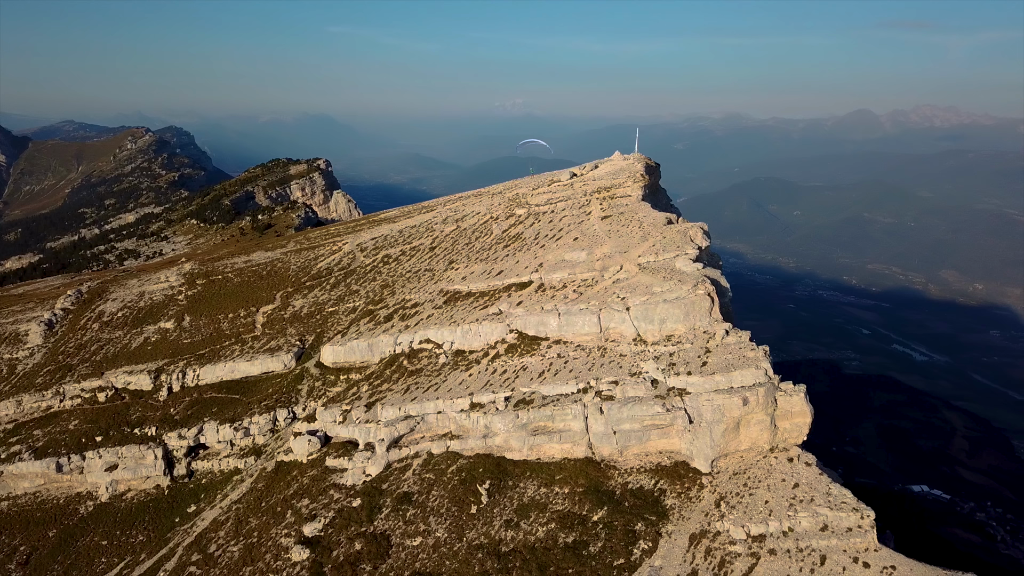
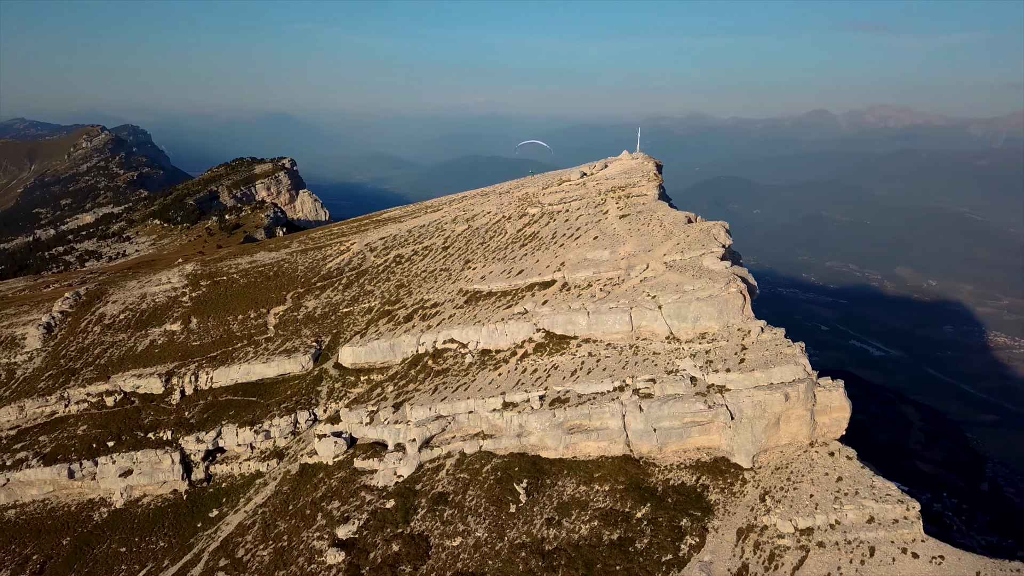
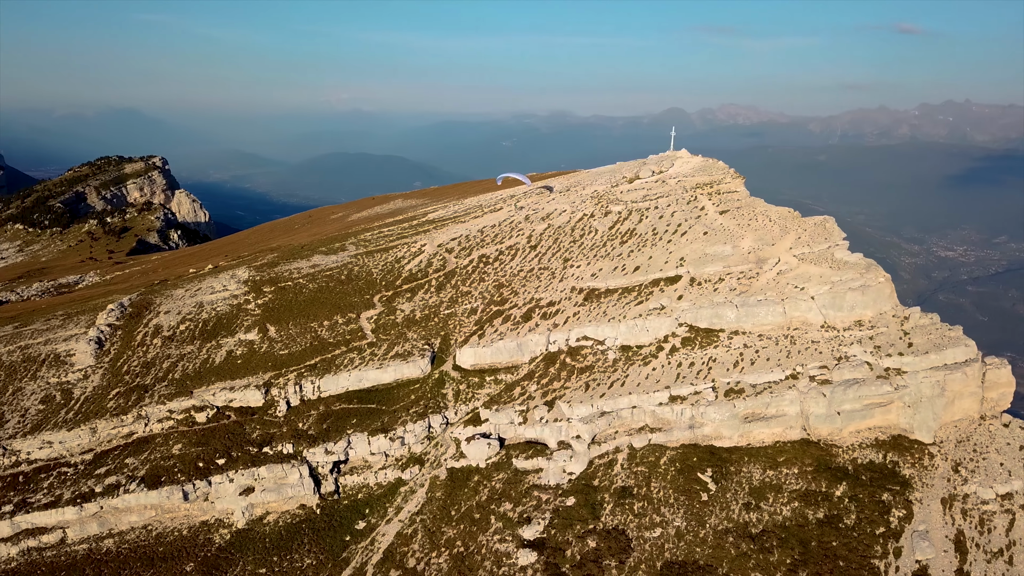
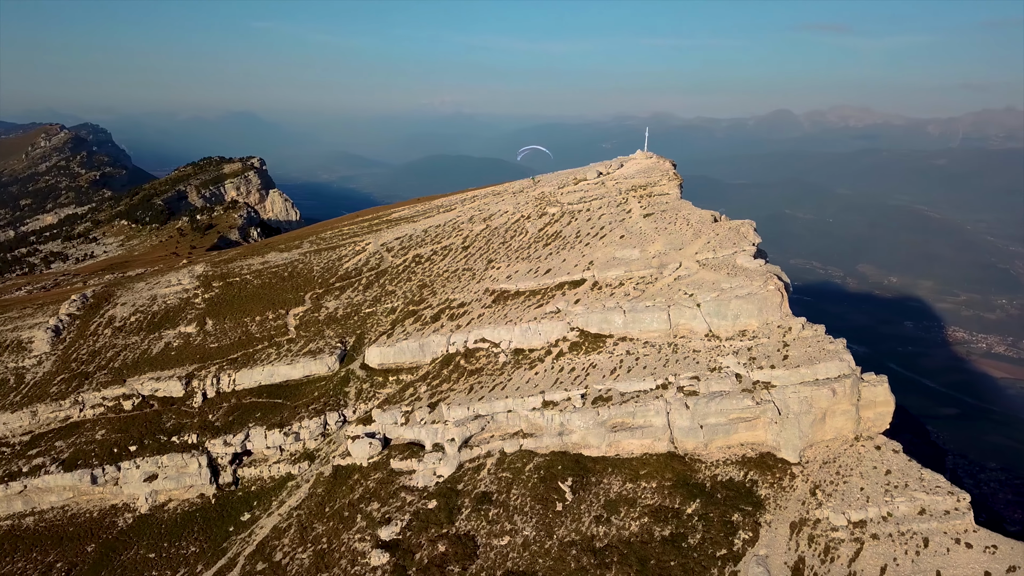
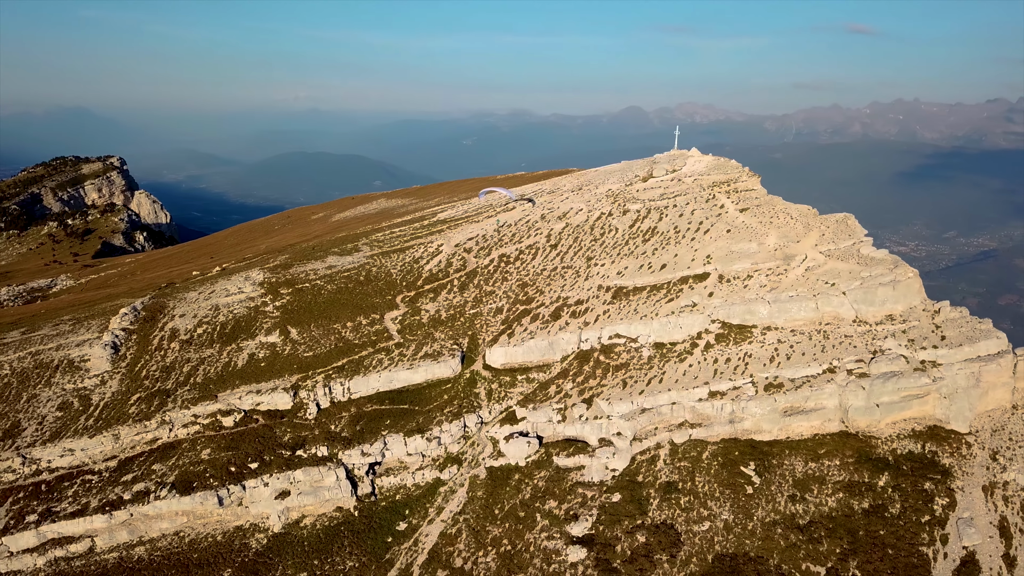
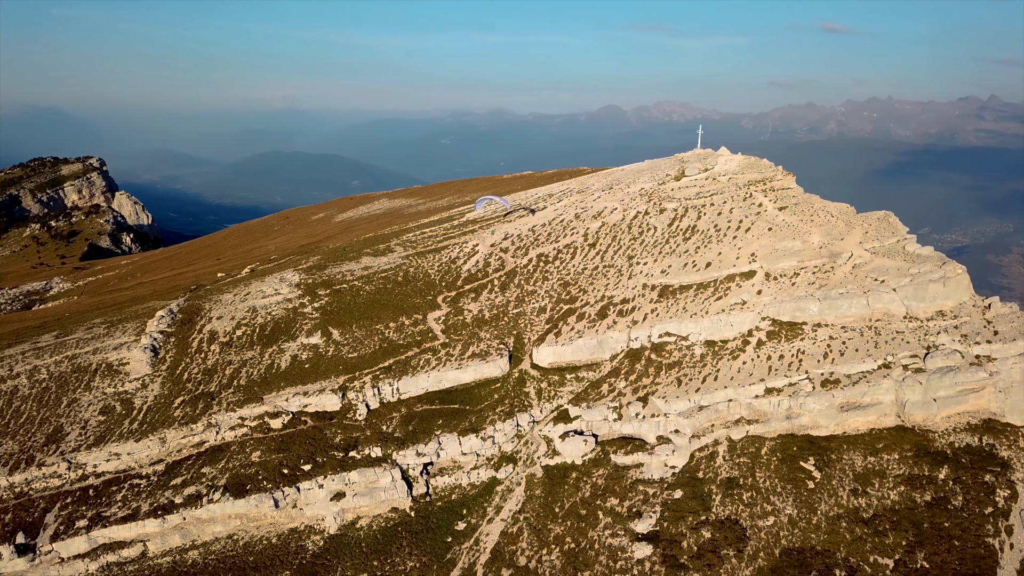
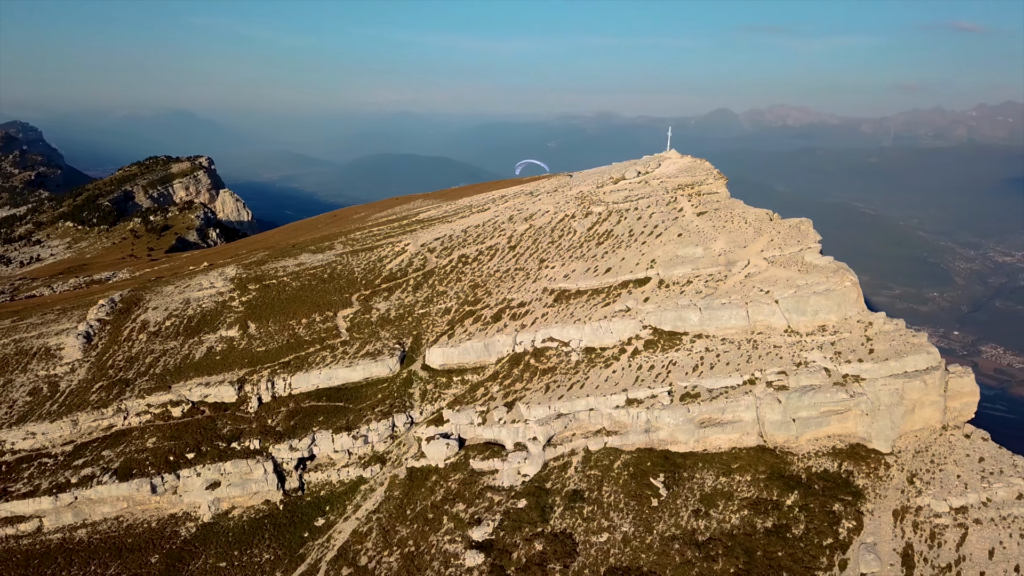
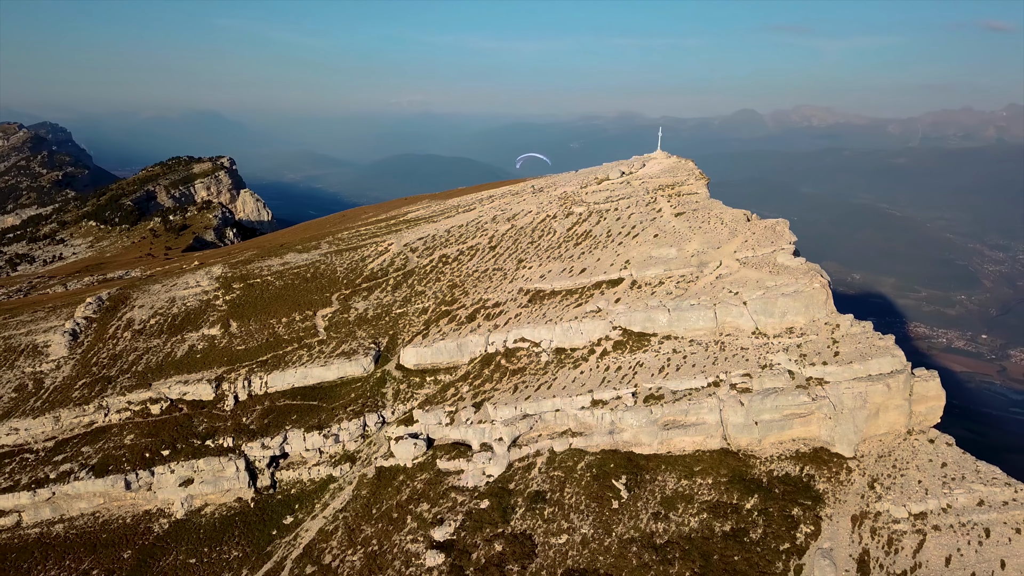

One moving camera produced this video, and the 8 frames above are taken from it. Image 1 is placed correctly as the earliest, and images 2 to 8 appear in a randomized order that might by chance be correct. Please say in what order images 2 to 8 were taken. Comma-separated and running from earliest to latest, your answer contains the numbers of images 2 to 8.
2, 4, 8, 7, 3, 5, 6
